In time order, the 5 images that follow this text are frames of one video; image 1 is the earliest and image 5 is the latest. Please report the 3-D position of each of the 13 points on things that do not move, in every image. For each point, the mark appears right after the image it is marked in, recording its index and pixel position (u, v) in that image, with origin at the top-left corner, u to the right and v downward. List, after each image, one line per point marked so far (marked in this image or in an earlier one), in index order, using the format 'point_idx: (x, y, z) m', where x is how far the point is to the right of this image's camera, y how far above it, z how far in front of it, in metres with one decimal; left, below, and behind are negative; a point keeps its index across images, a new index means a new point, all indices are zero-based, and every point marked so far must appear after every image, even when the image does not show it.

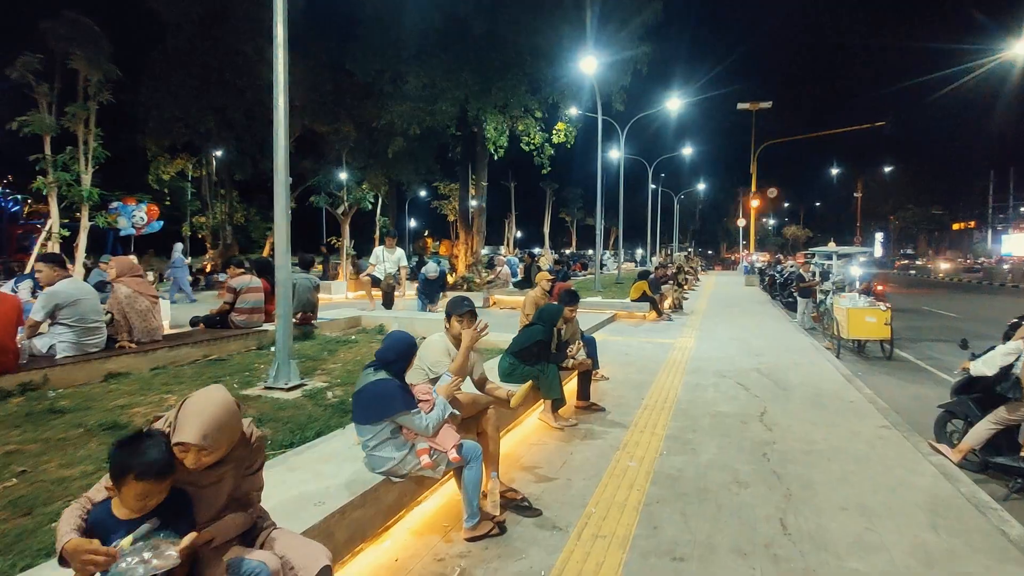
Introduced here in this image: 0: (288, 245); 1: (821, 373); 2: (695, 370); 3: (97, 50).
0: (-2.3, +0.4, +6.2) m
1: (+4.6, -1.3, +9.2) m
2: (+2.8, -1.3, +9.4) m
3: (-8.9, +5.1, +13.3) m
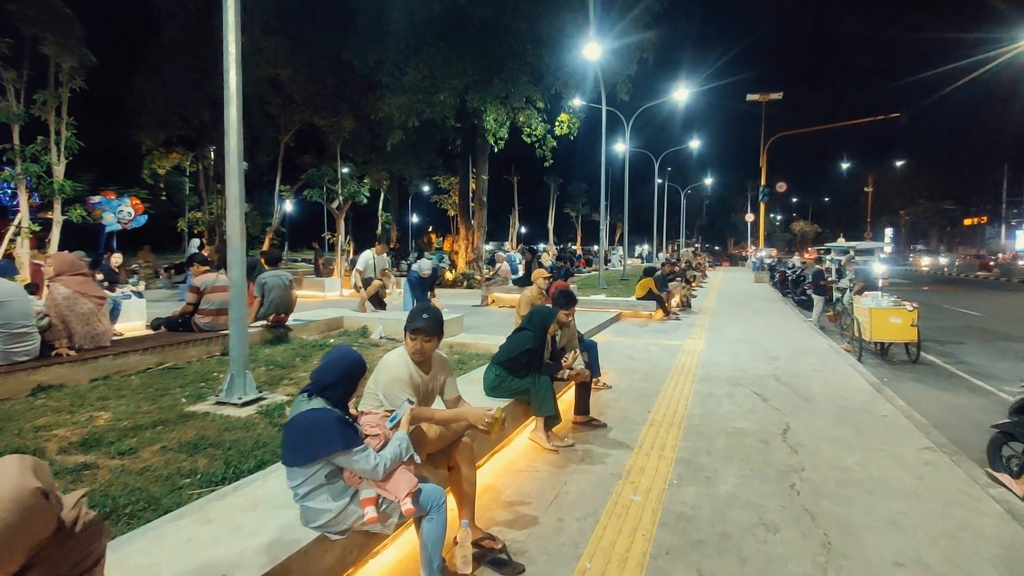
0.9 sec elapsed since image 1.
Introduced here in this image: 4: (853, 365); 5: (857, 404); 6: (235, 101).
0: (-2.4, +0.4, +5.5) m
1: (+4.5, -1.3, +8.4) m
2: (+2.7, -1.2, +8.6) m
3: (-8.9, +5.1, +12.5) m
4: (+5.4, -1.2, +9.8) m
5: (+4.0, -1.3, +7.1) m
6: (-2.4, +1.7, +5.4) m
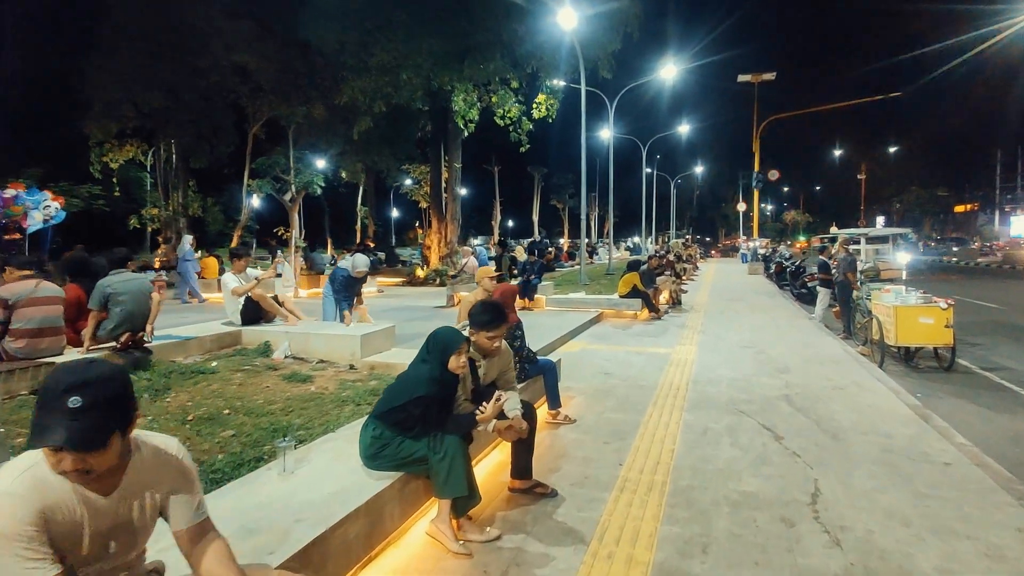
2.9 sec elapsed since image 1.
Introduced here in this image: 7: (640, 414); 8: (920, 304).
0: (-3.0, +0.3, +3.5) m
1: (+3.9, -1.2, +6.5) m
2: (+2.0, -1.2, +6.7) m
3: (-9.7, +5.0, +10.4) m
4: (+4.7, -1.2, +7.9) m
5: (+3.3, -1.3, +5.3) m
6: (-3.1, +1.5, +3.4) m
7: (+1.3, -1.3, +6.3) m
8: (+5.9, -0.2, +9.0) m
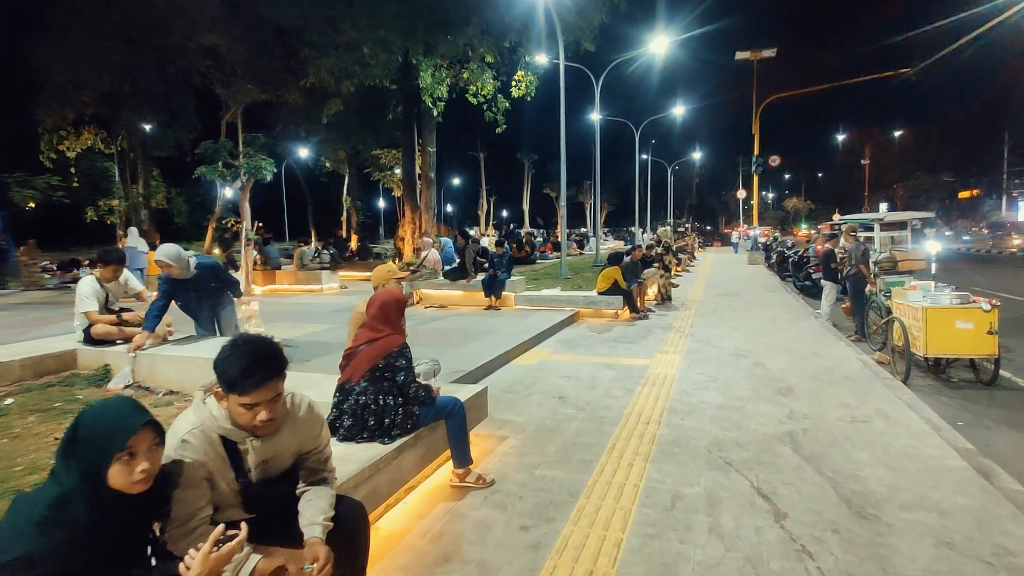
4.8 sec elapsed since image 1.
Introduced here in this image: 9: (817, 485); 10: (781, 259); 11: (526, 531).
0: (-3.8, +0.2, +1.7) m
1: (+3.1, -1.2, +4.8) m
2: (+1.3, -1.3, +4.9) m
3: (-10.5, +4.9, +8.6) m
4: (+4.0, -1.1, +6.2) m
5: (+2.6, -1.4, +3.5) m
6: (-3.9, +1.4, +1.6) m
7: (+0.6, -1.3, +4.5) m
8: (+5.2, -0.2, +7.2) m
9: (+2.0, -1.3, +4.2) m
10: (+8.6, +0.9, +19.9) m
11: (+0.1, -1.4, +3.6) m
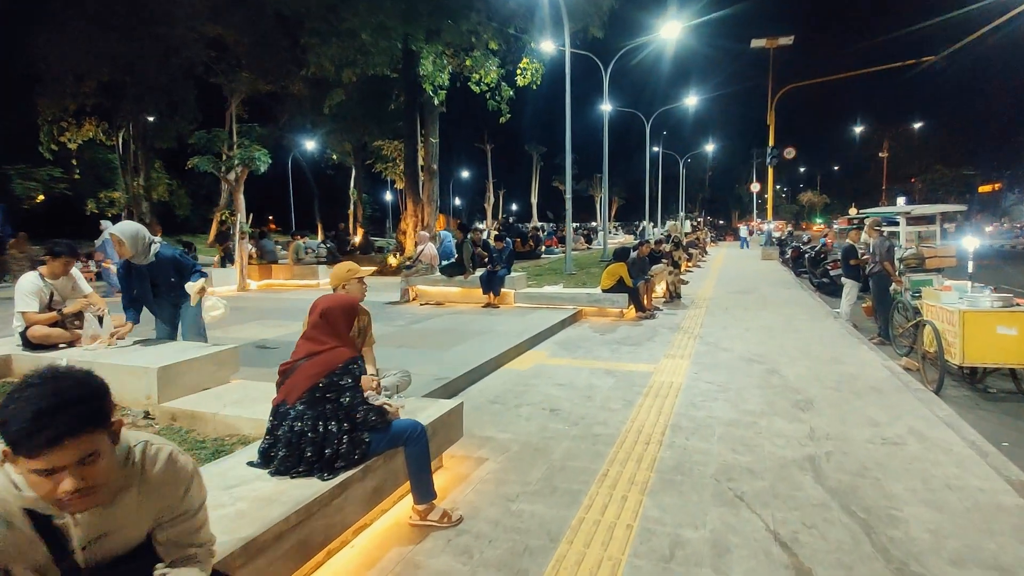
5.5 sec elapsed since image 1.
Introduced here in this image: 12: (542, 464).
0: (-4.0, +0.2, +1.1) m
1: (+2.9, -1.3, +4.1) m
2: (+1.1, -1.3, +4.3) m
3: (-10.6, +5.0, +8.0) m
4: (+3.8, -1.2, +5.5) m
5: (+2.4, -1.4, +2.8) m
6: (-4.1, +1.4, +1.0) m
7: (+0.4, -1.3, +3.9) m
8: (+5.1, -0.2, +6.5) m
9: (+1.9, -1.4, +3.5) m
10: (+8.8, +1.0, +19.1) m
11: (-0.1, -1.4, +2.9) m
12: (+0.2, -1.3, +4.5) m
